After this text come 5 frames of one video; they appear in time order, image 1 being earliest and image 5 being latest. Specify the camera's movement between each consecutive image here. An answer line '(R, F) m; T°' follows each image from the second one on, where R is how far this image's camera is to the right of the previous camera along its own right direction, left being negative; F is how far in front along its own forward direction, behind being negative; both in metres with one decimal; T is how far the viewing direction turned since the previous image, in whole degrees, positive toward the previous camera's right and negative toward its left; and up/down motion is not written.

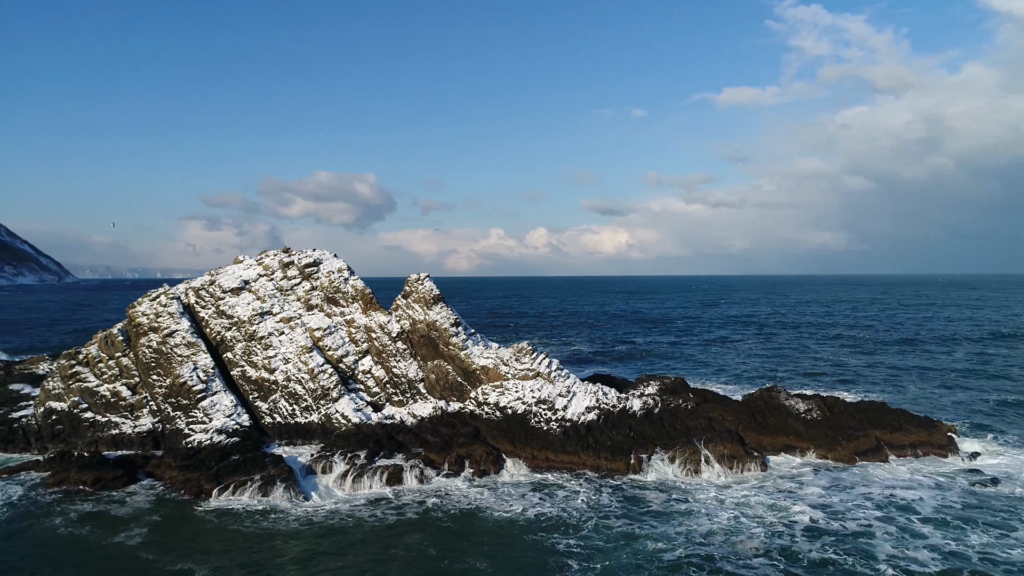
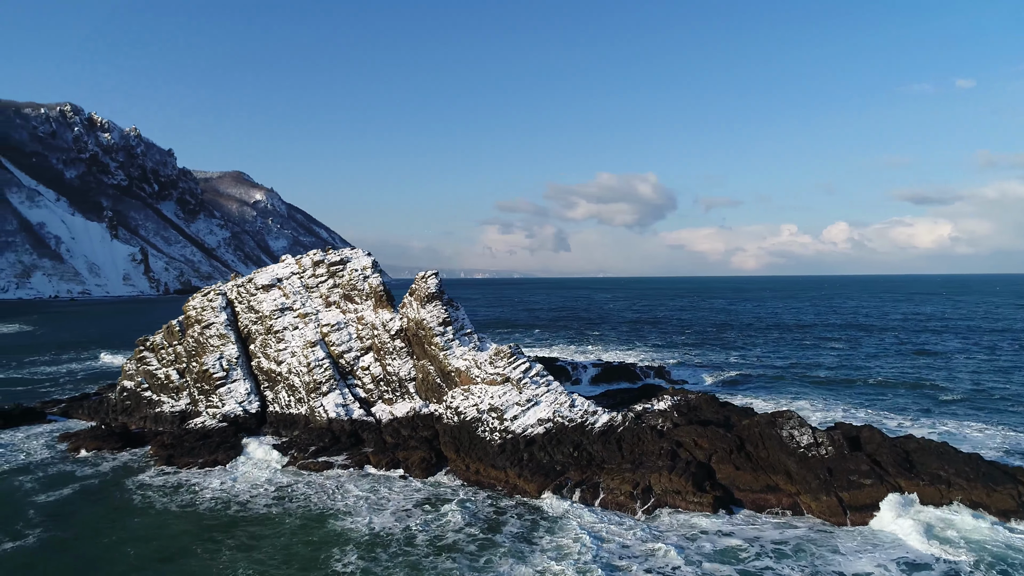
(+8.9, +3.4) m; -23°
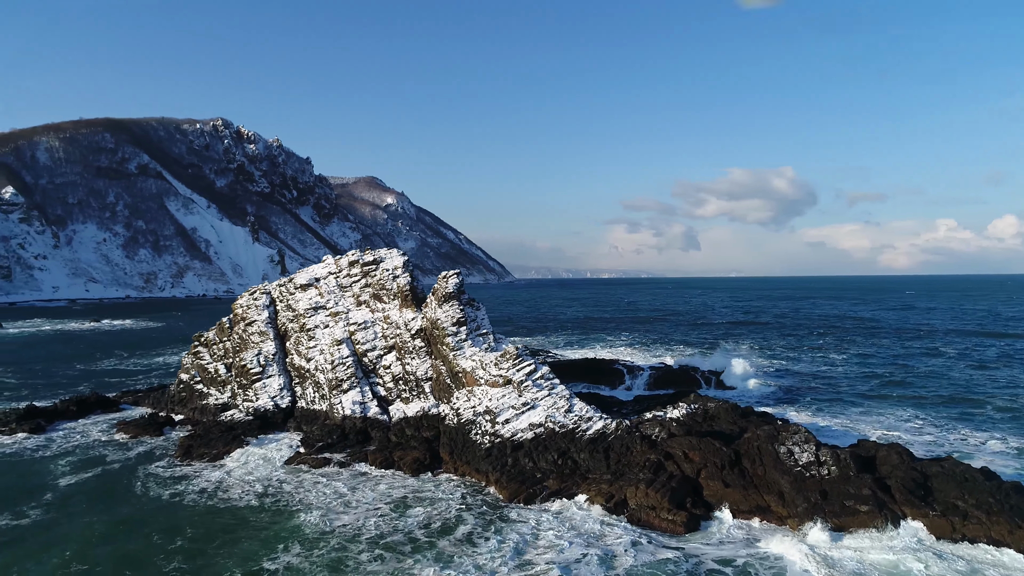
(+3.5, +0.9) m; -10°
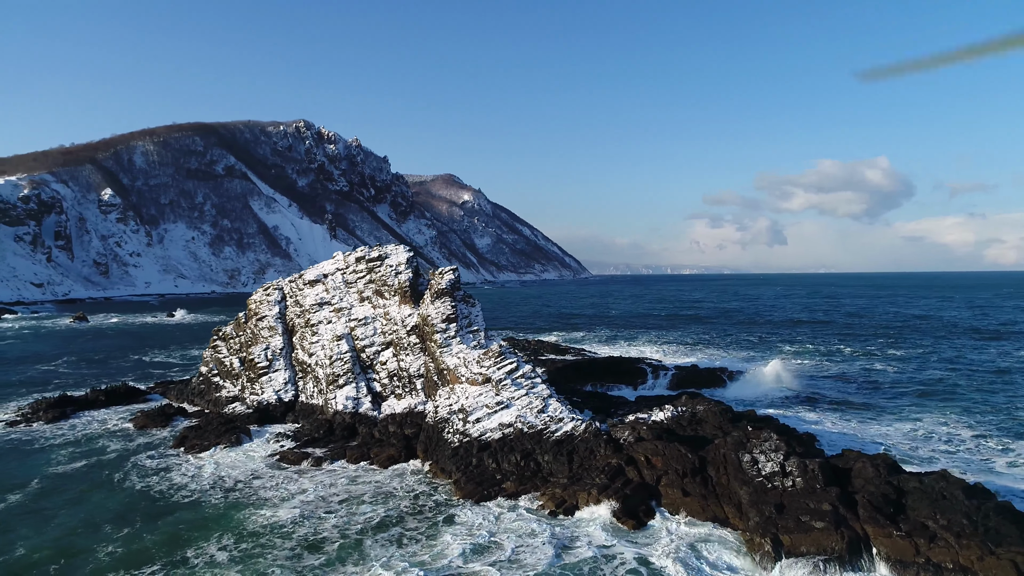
(+2.8, +0.6) m; -6°
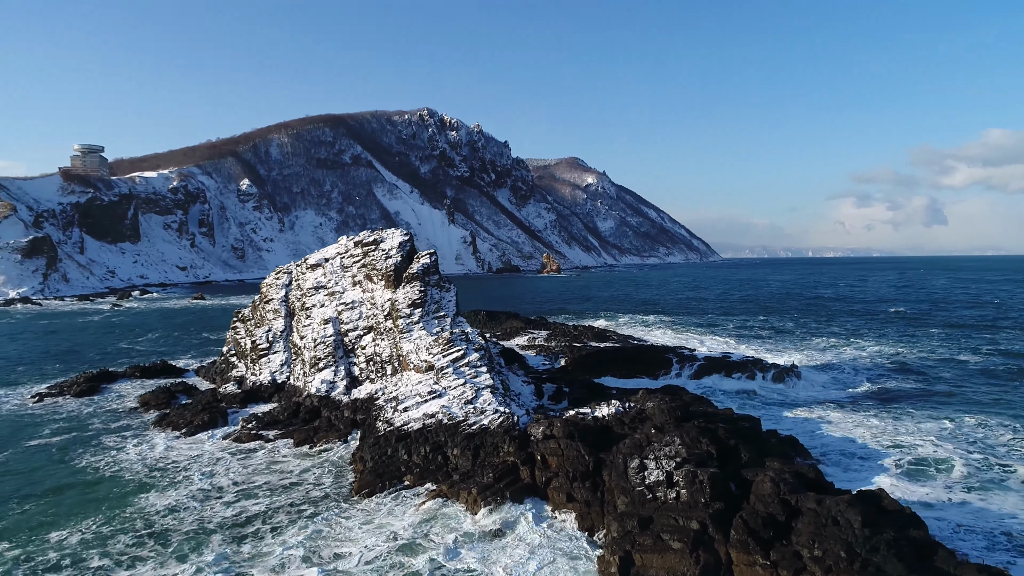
(+4.9, +1.4) m; -10°
